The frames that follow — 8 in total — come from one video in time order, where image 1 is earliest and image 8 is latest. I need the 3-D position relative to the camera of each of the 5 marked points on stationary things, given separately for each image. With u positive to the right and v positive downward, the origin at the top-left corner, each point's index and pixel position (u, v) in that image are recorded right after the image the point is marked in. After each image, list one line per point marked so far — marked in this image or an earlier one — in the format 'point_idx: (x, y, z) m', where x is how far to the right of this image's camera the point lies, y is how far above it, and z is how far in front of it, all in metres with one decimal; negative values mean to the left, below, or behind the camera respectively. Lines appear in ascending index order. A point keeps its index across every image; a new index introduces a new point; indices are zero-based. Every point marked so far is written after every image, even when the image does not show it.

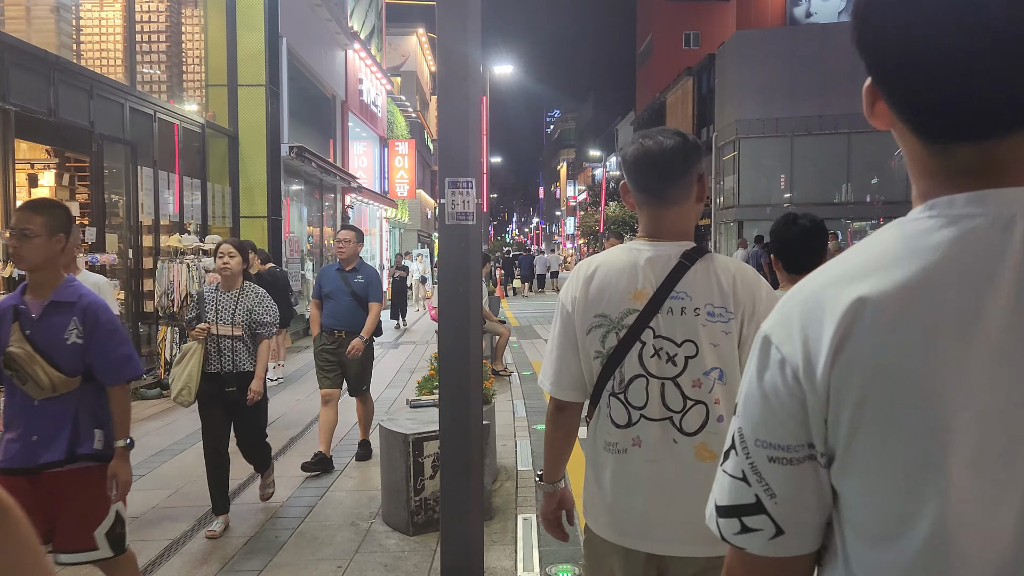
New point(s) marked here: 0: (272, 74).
0: (-5.1, +4.5, +14.2) m
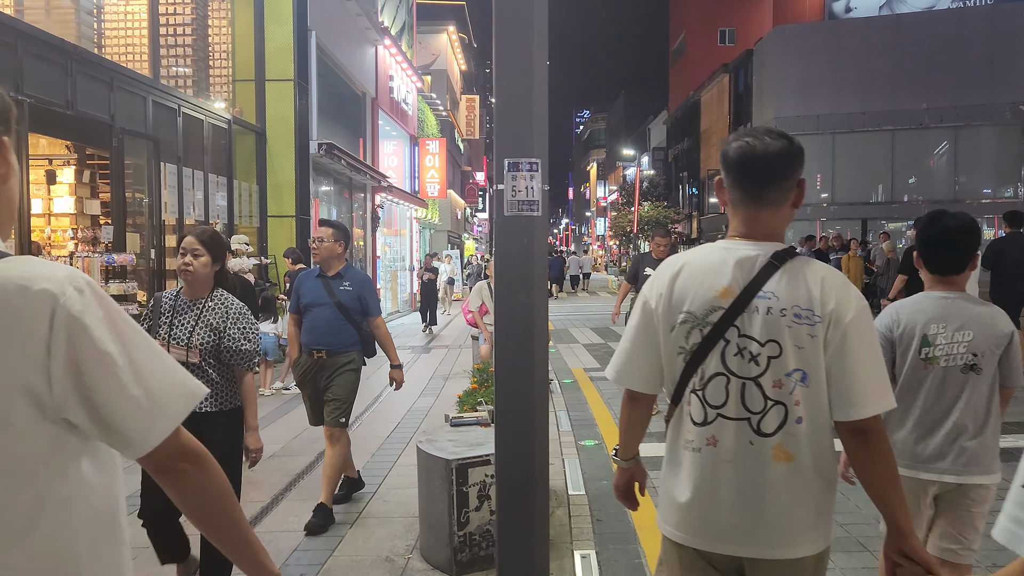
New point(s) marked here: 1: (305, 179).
0: (-4.3, +4.5, +13.8) m
1: (-4.3, +2.3, +14.1) m
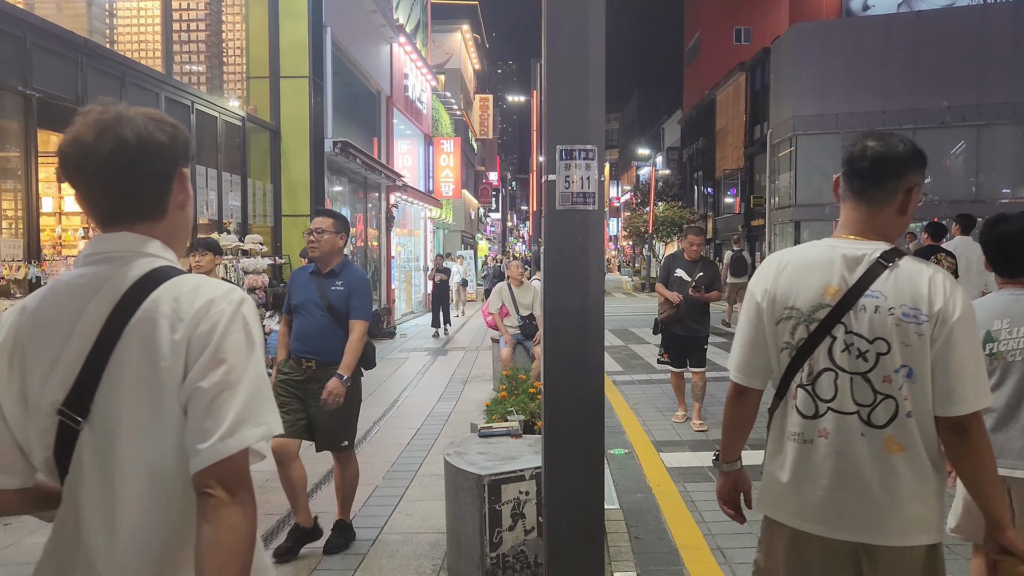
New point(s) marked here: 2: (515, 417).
0: (-4.0, +4.5, +13.6) m
1: (-4.0, +2.3, +13.9) m
2: (0.0, -0.8, +4.3) m
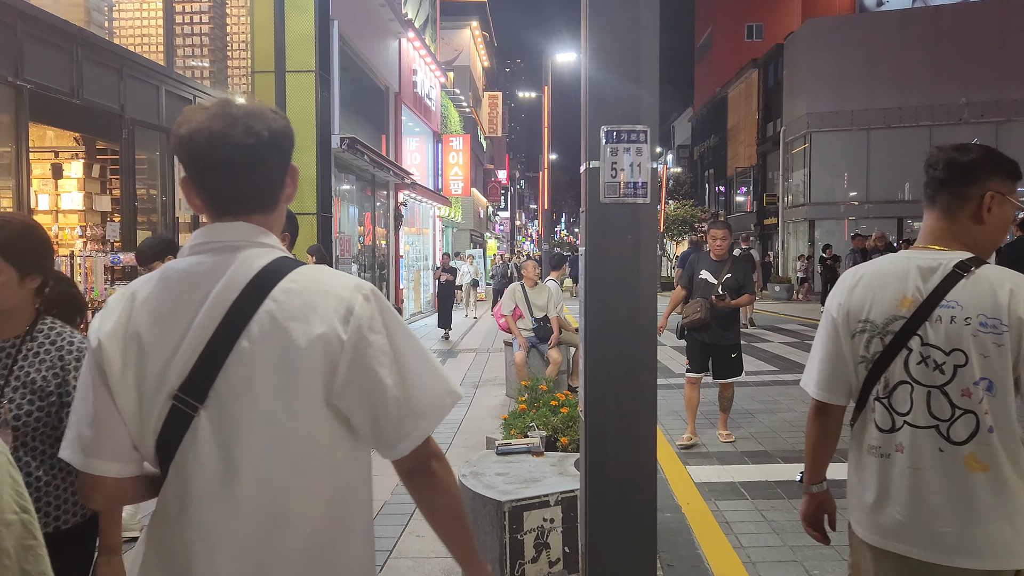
0: (-3.7, +4.5, +13.2) m
1: (-3.7, +2.3, +13.5) m
2: (+0.1, -0.8, +4.0) m
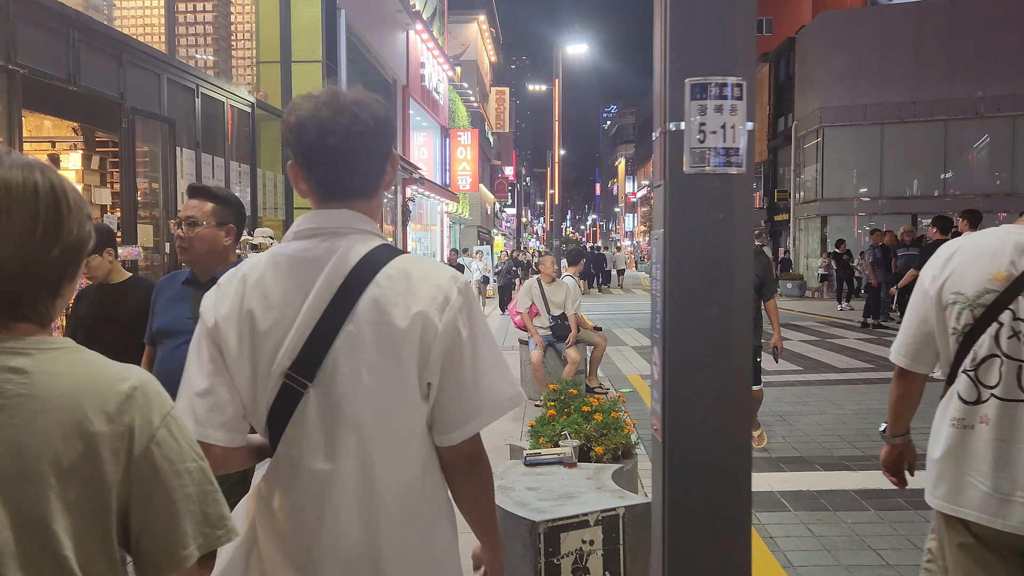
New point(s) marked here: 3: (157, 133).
0: (-3.5, +4.6, +12.9) m
1: (-3.5, +2.3, +13.2) m
2: (+0.3, -0.8, +3.6) m
3: (-4.7, +2.0, +8.8) m
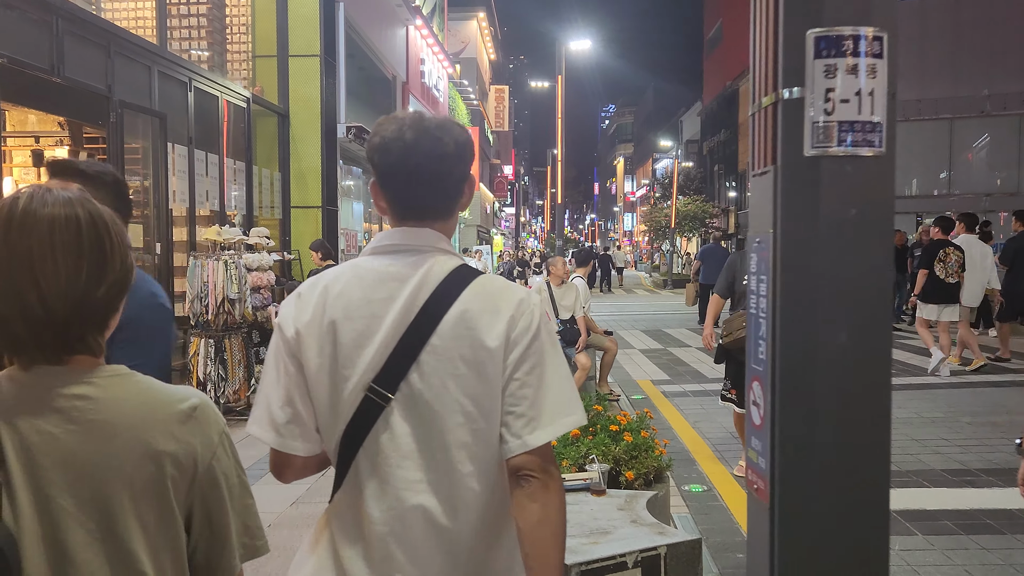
0: (-3.4, +4.5, +12.5) m
1: (-3.4, +2.3, +12.8) m
2: (+0.4, -0.8, +3.2) m
3: (-4.6, +2.0, +8.5) m
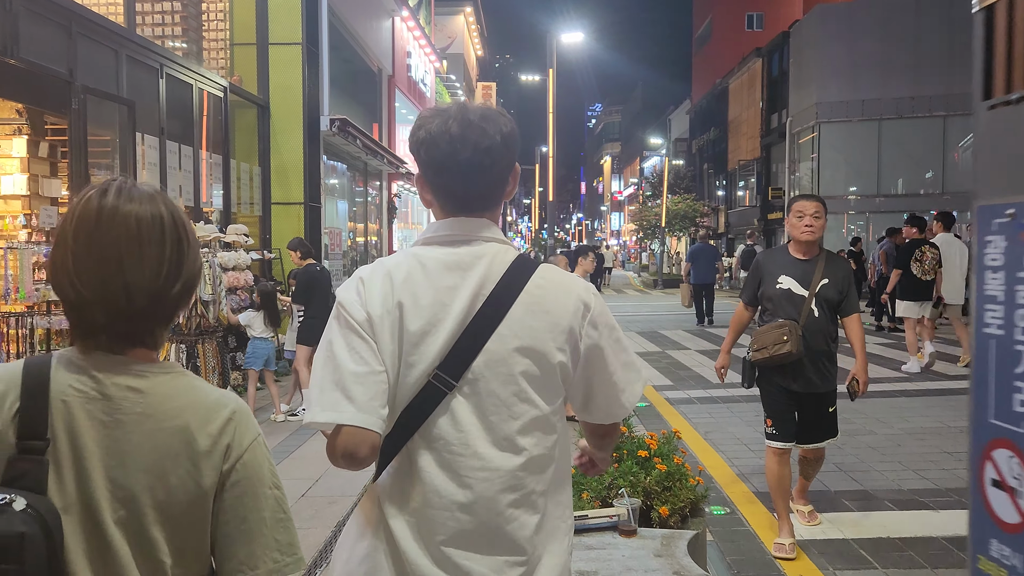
0: (-3.6, +4.5, +11.9) m
1: (-3.6, +2.3, +12.2) m
2: (+0.4, -0.9, +2.7) m
3: (-4.6, +2.0, +7.9) m
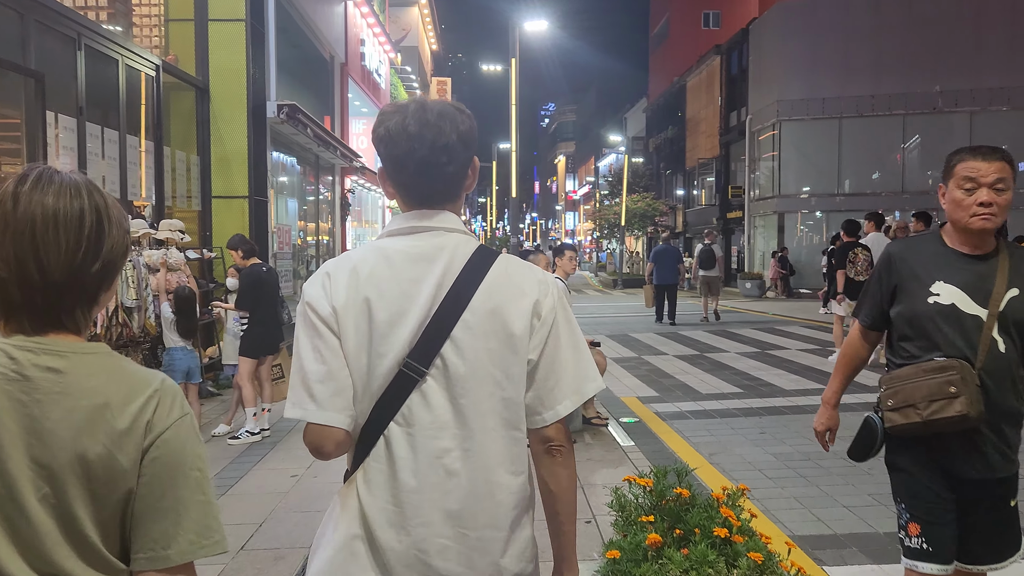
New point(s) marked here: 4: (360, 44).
0: (-4.1, +4.5, +10.8) m
1: (-4.1, +2.3, +11.1) m
2: (+0.5, -0.9, +2.0) m
3: (-4.9, +1.9, +6.7) m
4: (-4.1, +6.6, +18.3) m
